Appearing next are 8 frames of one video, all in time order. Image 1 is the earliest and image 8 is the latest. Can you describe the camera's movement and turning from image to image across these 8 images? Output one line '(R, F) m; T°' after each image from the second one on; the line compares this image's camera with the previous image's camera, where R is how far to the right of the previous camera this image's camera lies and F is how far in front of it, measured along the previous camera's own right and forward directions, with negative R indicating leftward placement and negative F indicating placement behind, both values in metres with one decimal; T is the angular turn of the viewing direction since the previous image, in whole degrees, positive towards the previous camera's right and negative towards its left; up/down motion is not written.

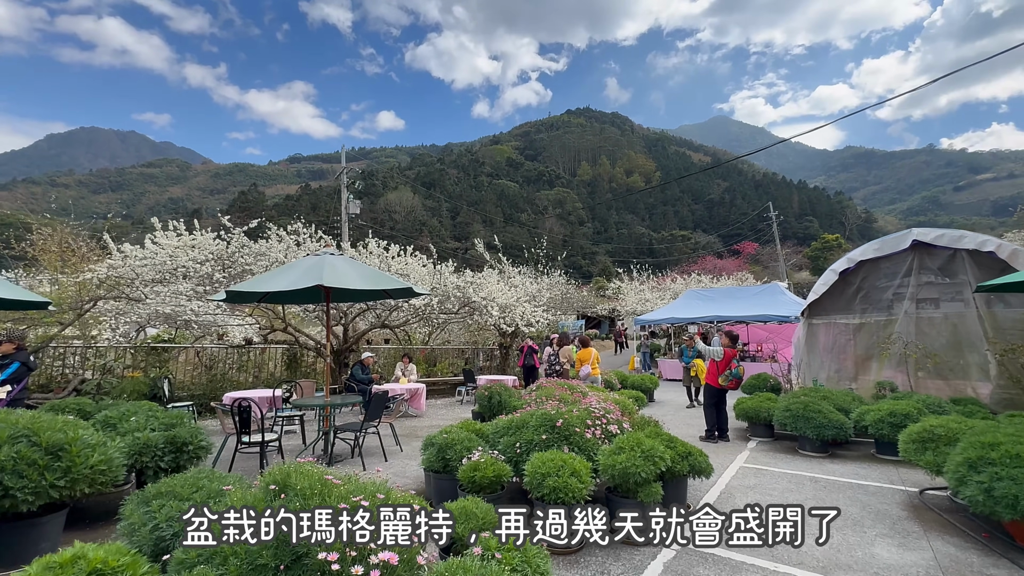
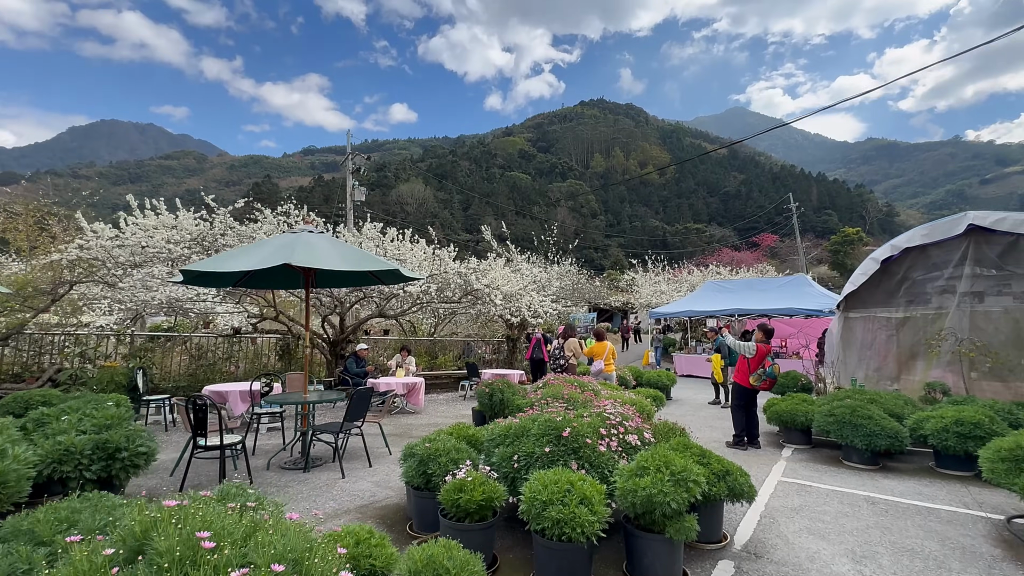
(+0.1, +0.7) m; -1°
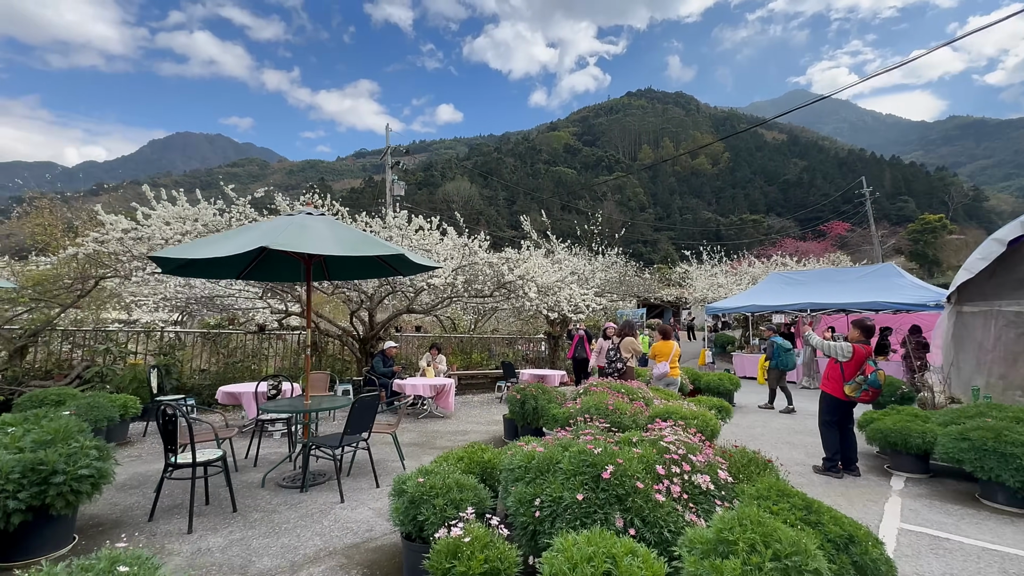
(+0.1, +0.9) m; -6°
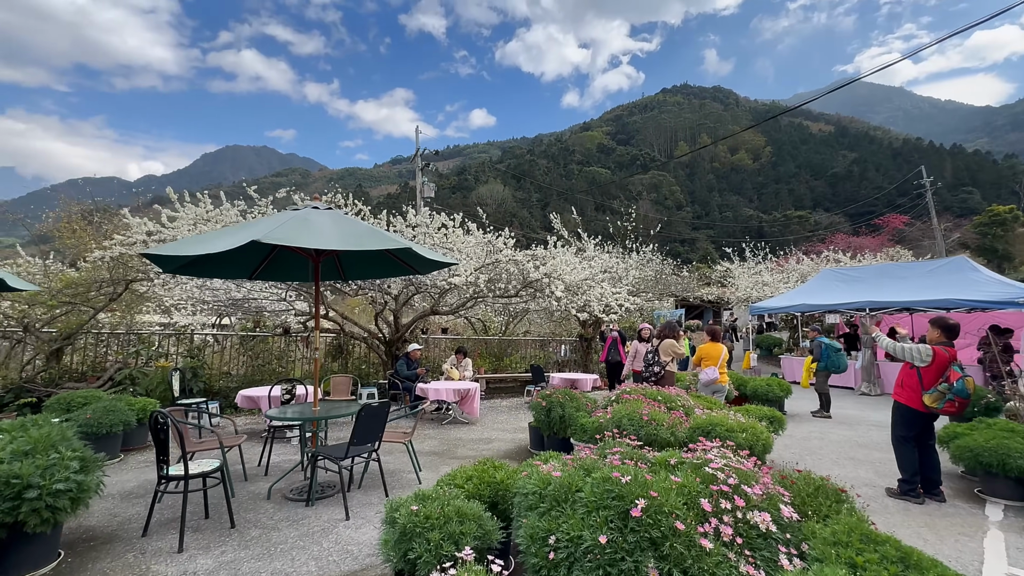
(+0.1, +0.4) m; -4°
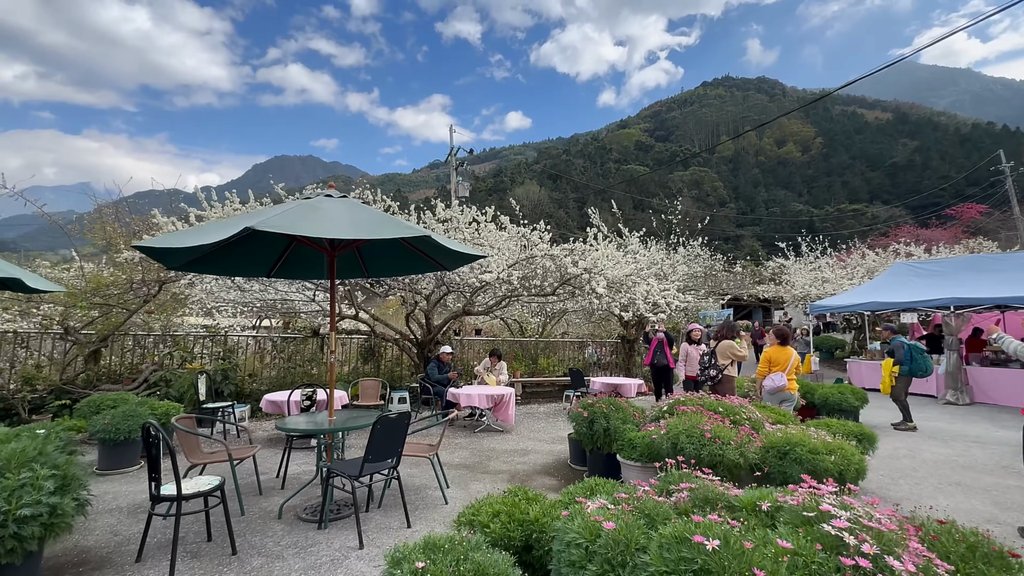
(0.0, +0.5) m; -5°
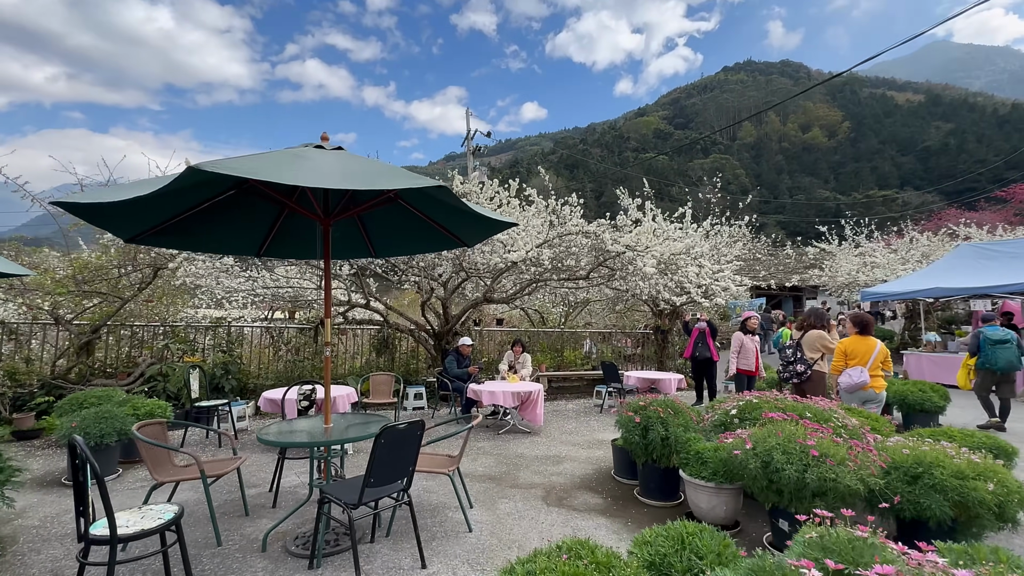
(-0.2, +0.8) m; -2°
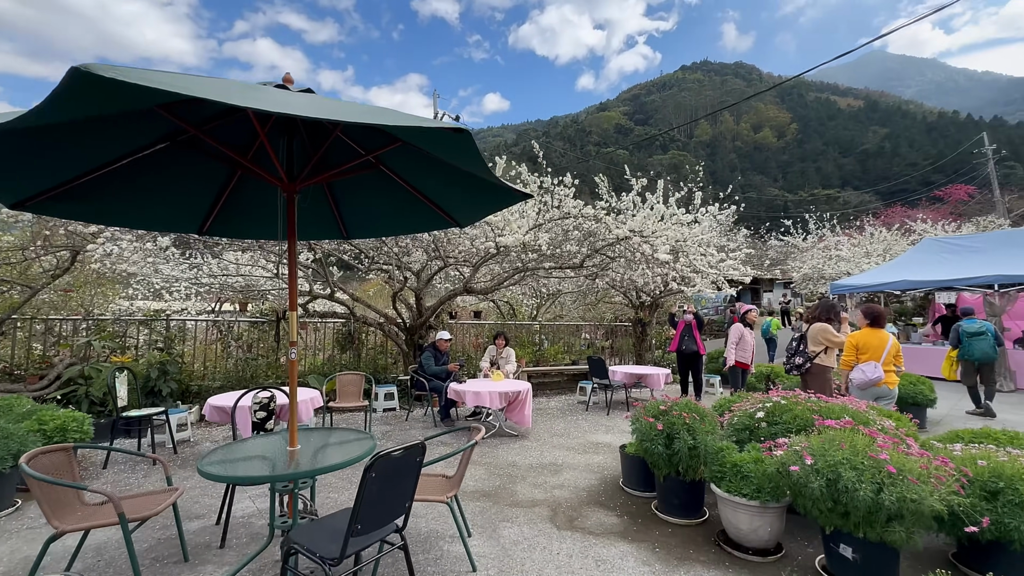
(-0.3, +0.6) m; +5°
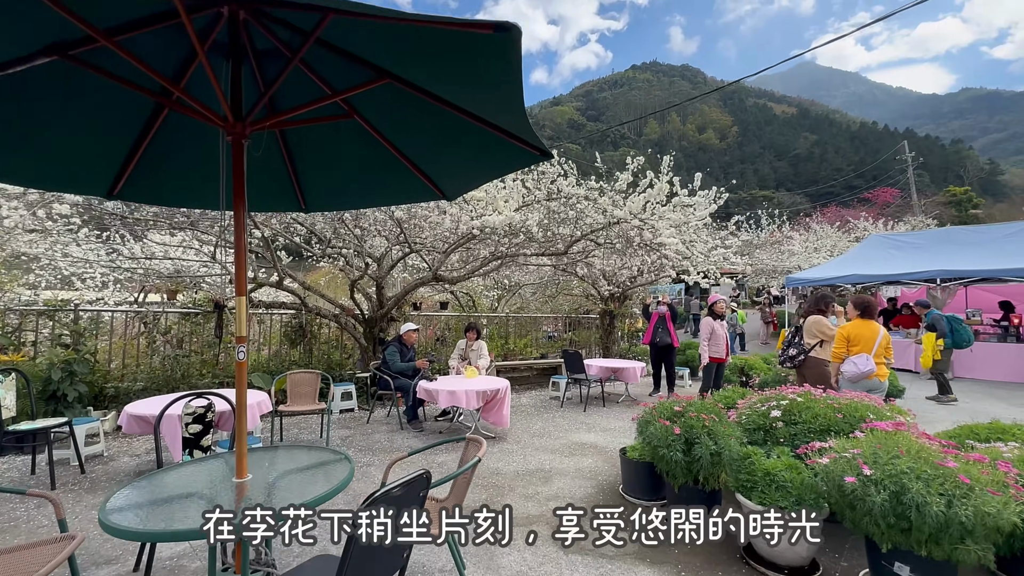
(-0.3, +0.5) m; +6°
